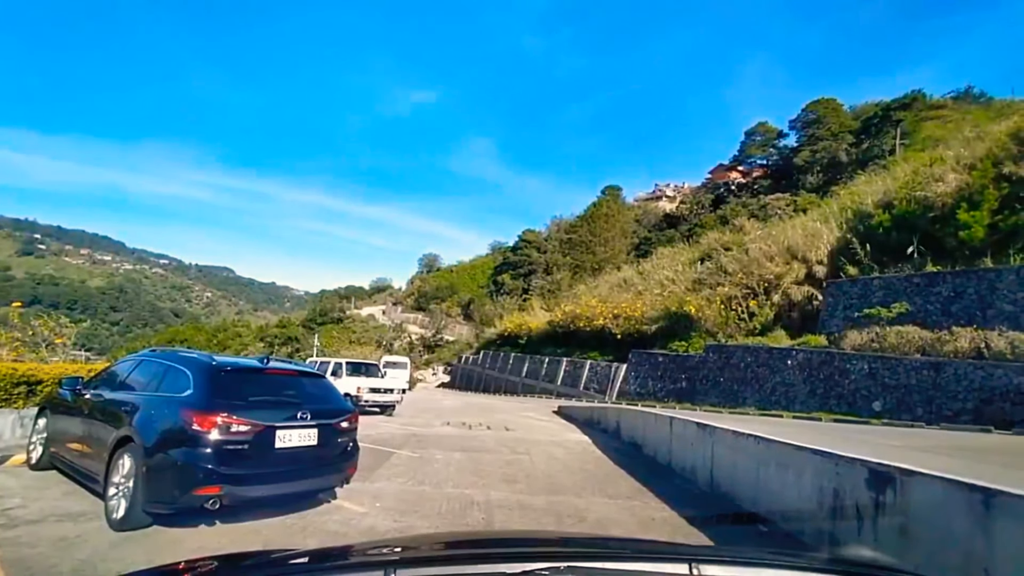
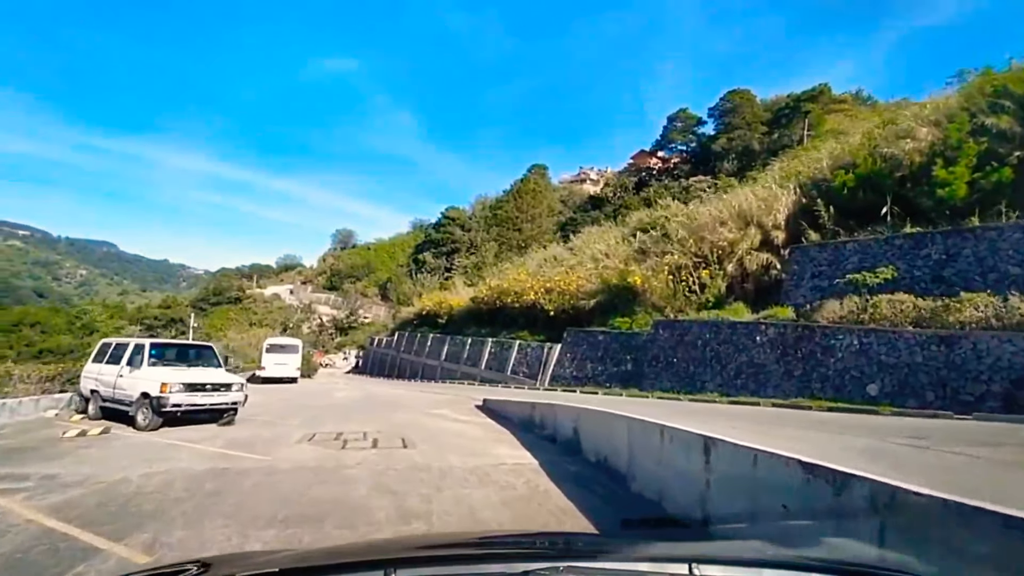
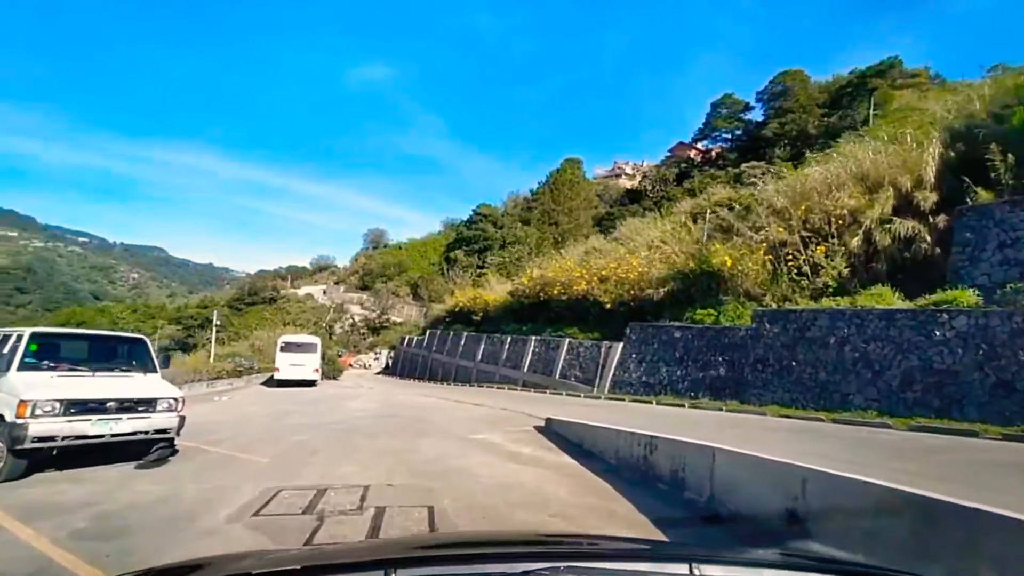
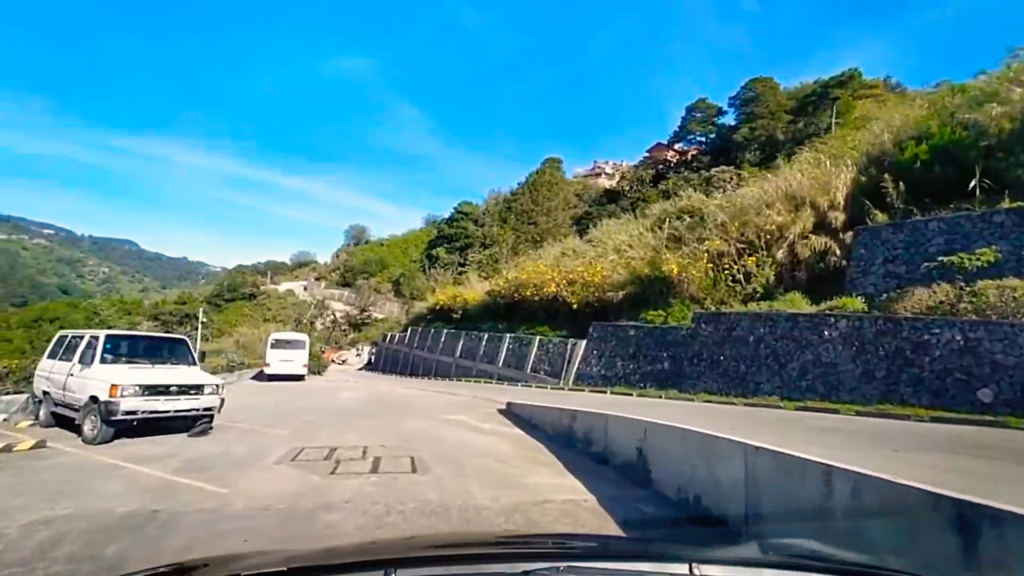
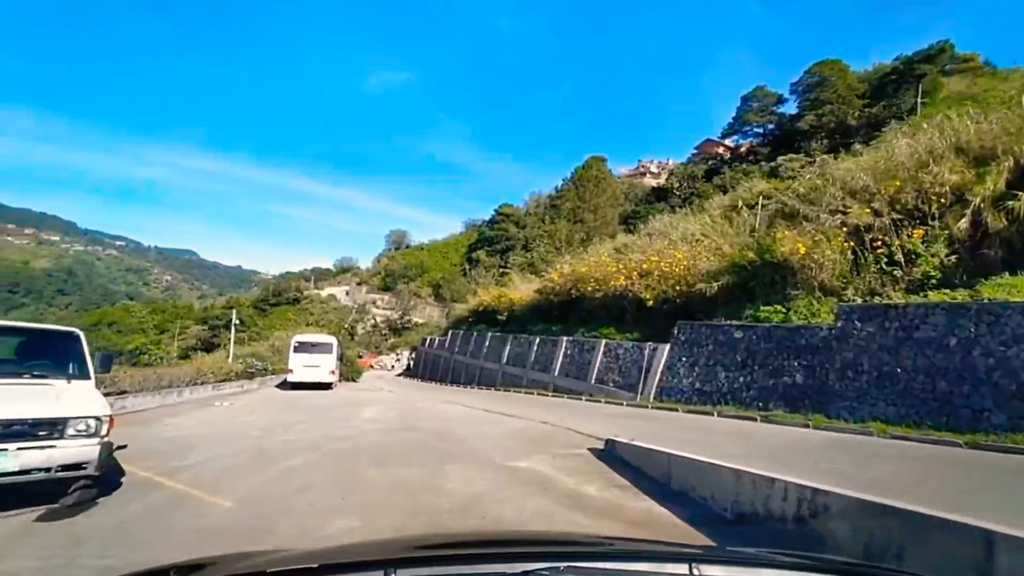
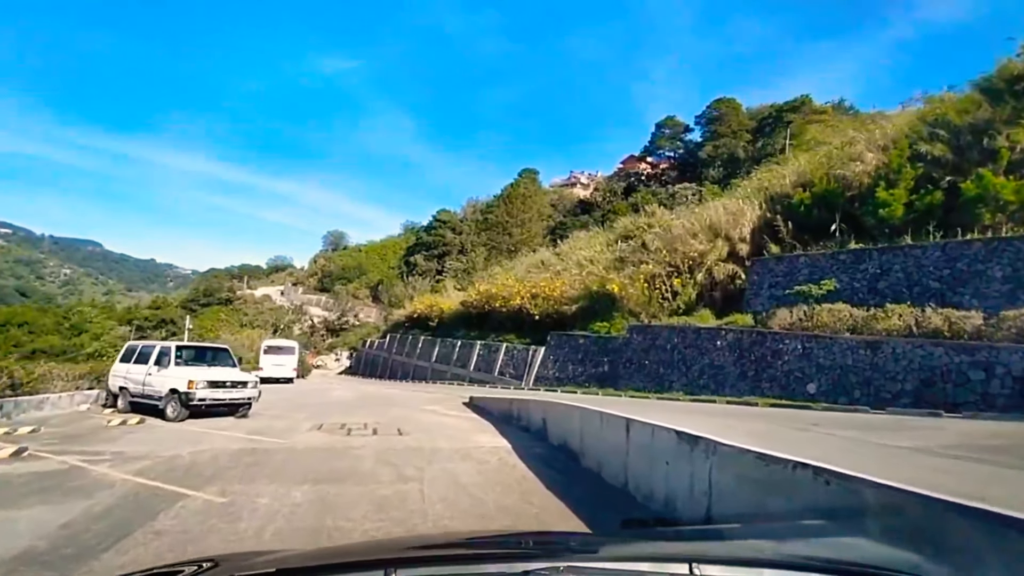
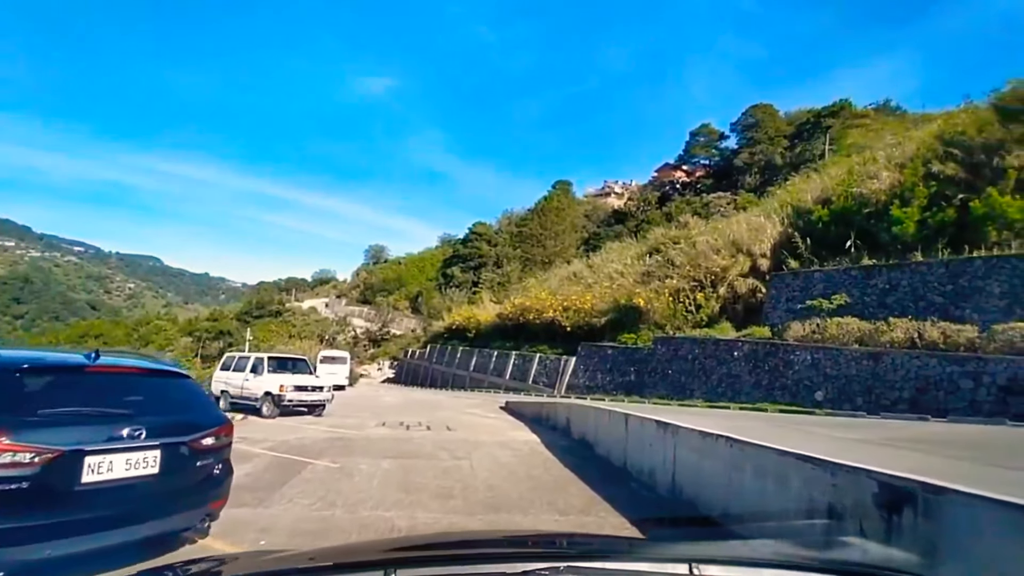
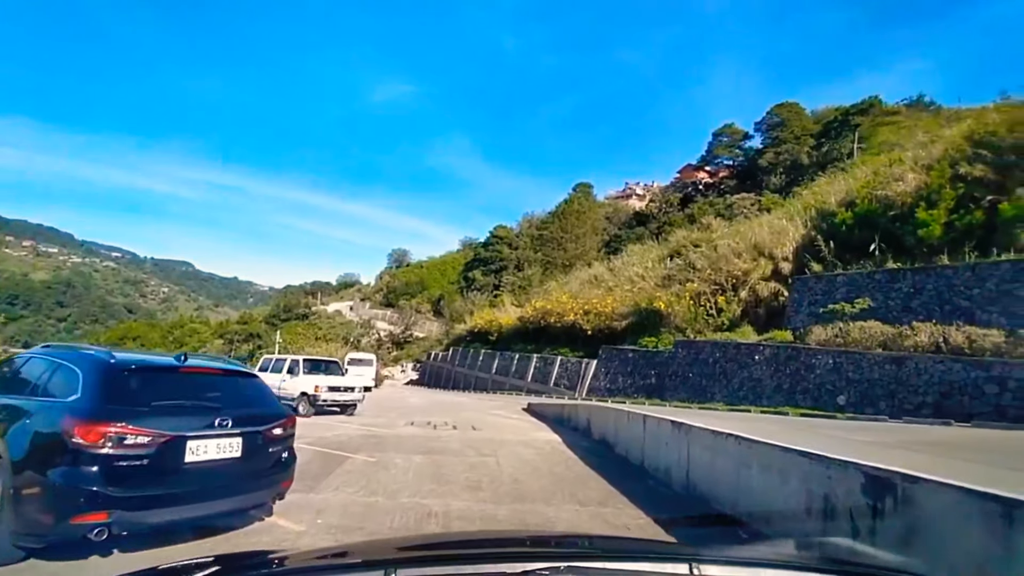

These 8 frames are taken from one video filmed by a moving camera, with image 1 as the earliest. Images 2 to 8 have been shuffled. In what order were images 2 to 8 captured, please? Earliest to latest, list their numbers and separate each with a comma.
8, 7, 6, 2, 4, 3, 5
